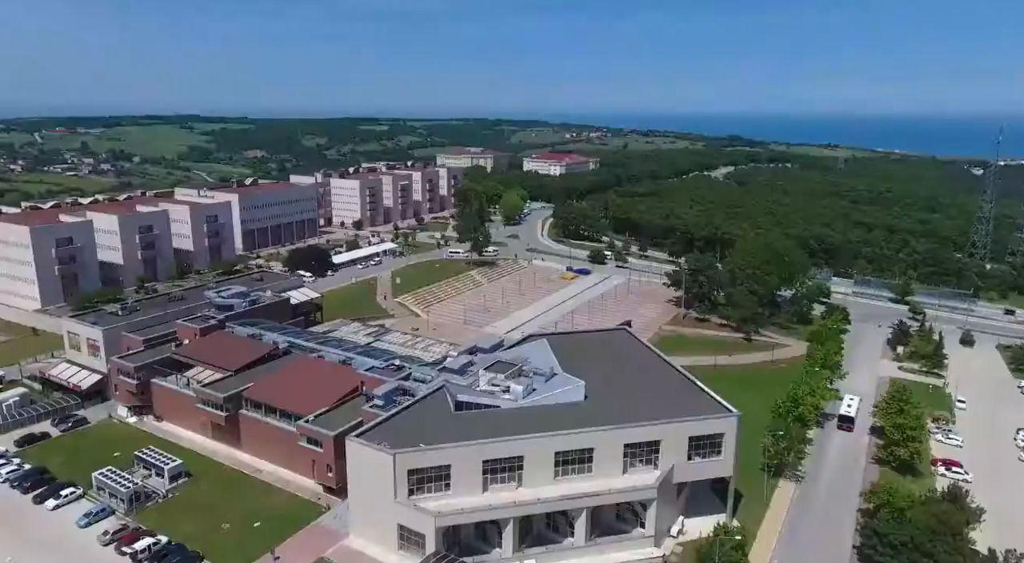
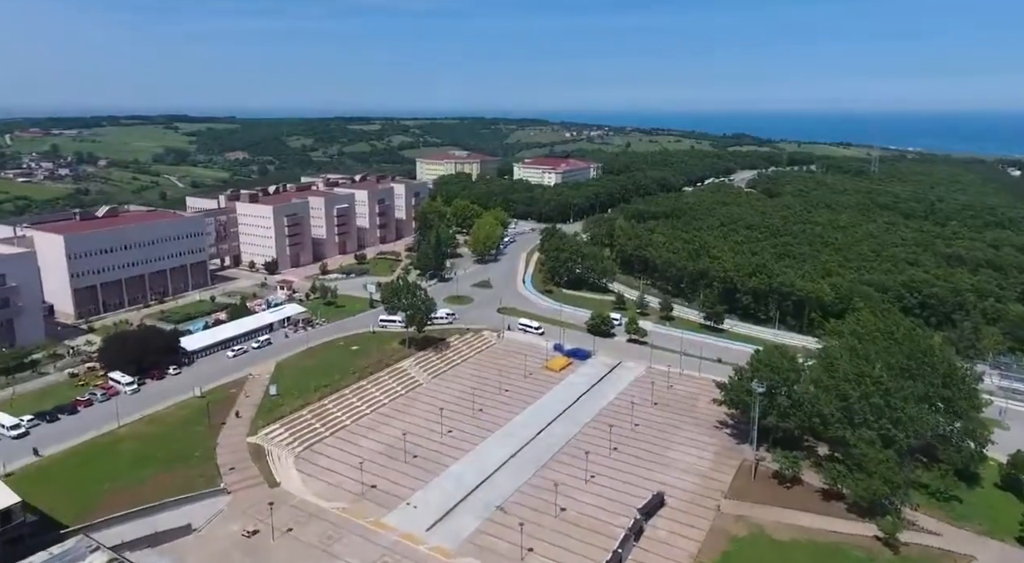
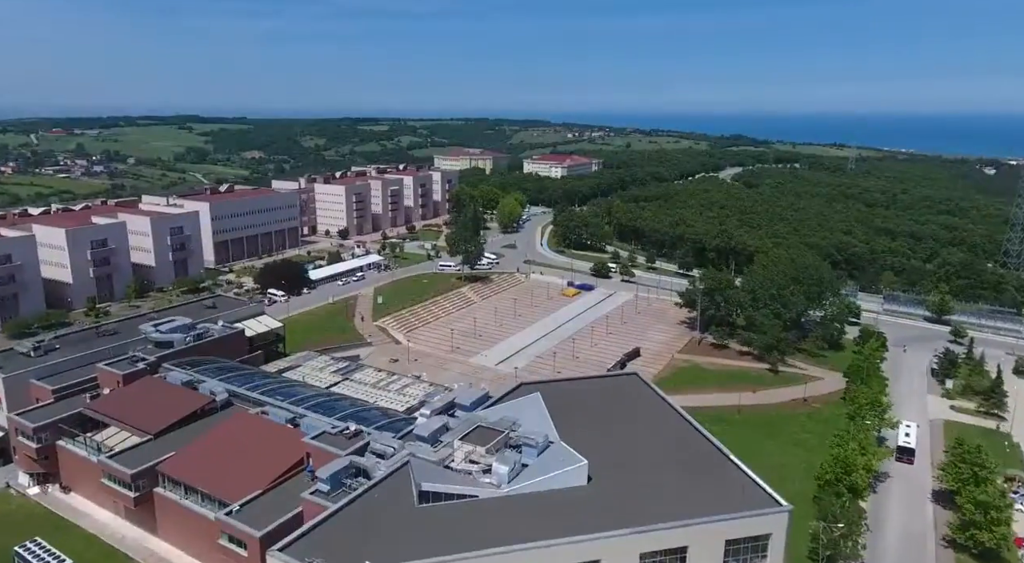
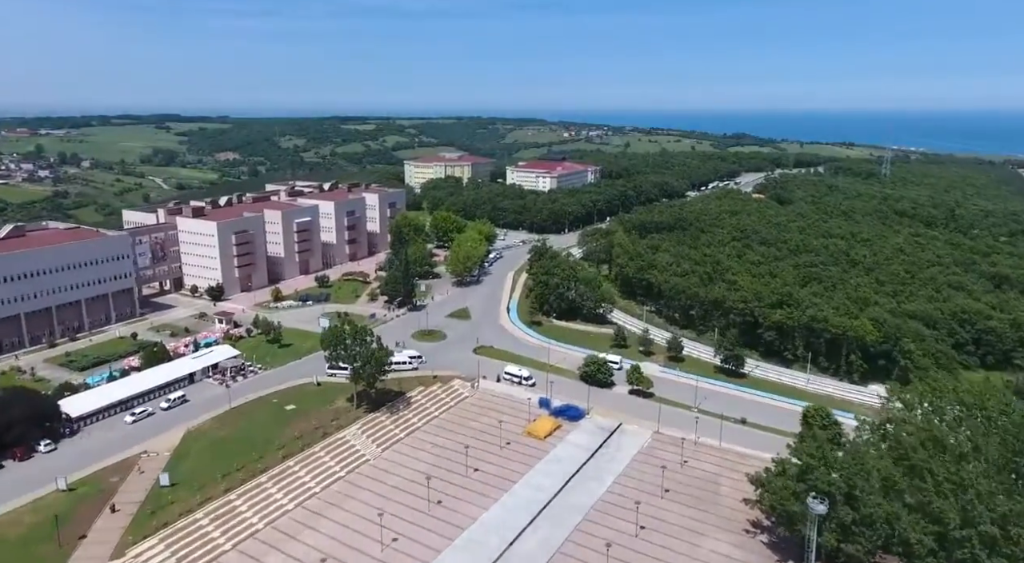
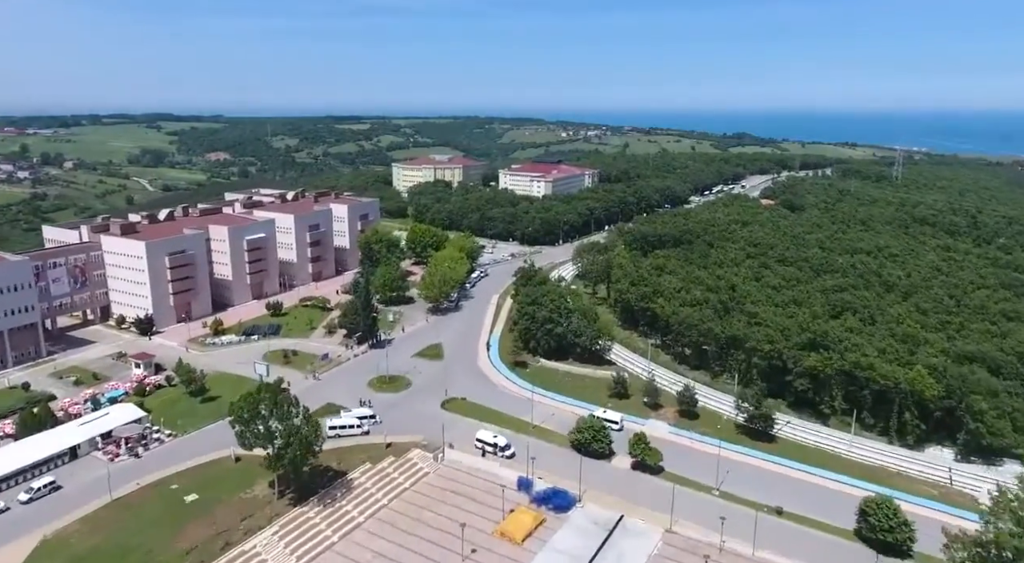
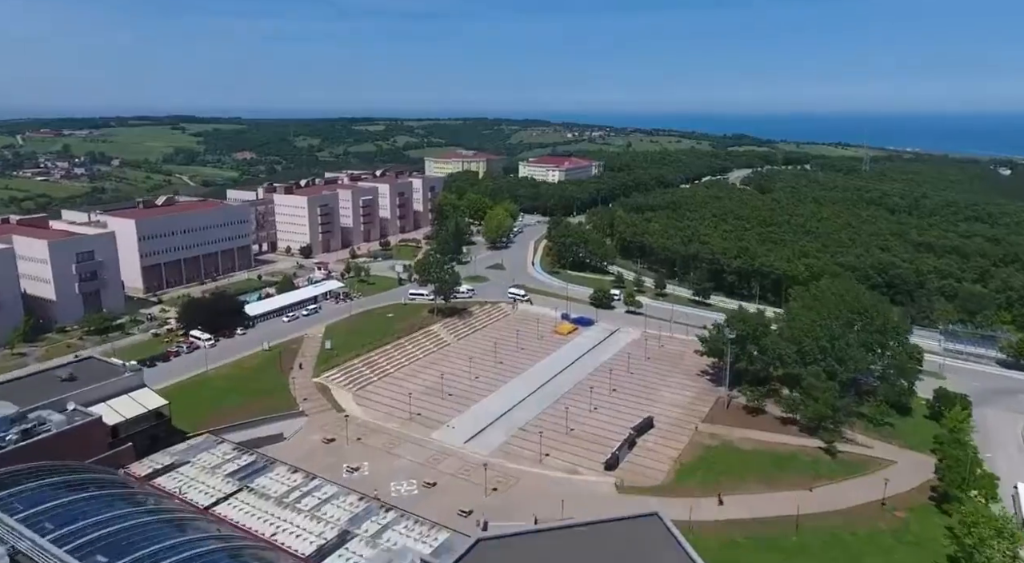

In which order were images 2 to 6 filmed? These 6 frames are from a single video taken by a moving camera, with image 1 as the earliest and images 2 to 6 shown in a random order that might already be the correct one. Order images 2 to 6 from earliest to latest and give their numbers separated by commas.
3, 6, 2, 4, 5
